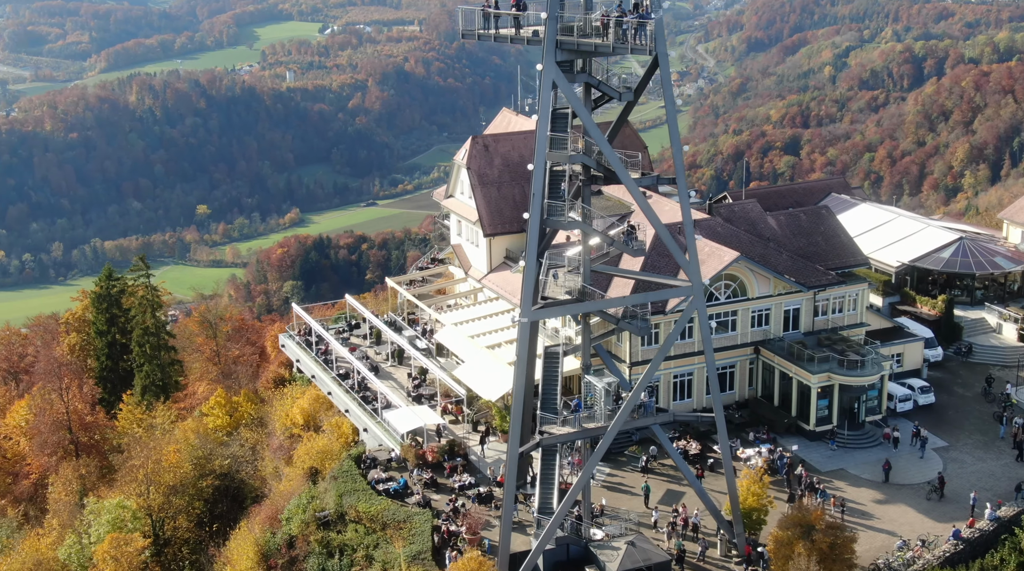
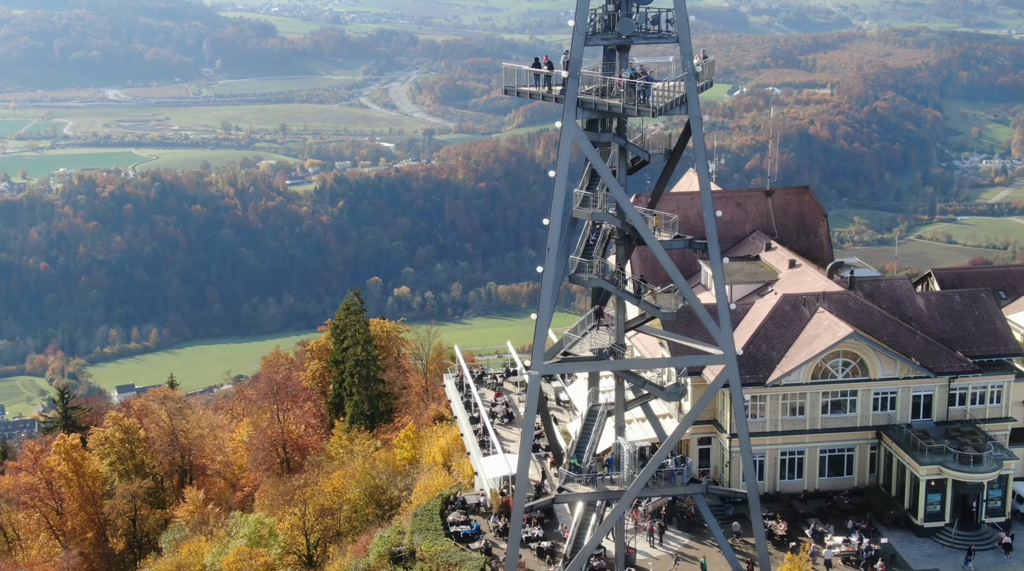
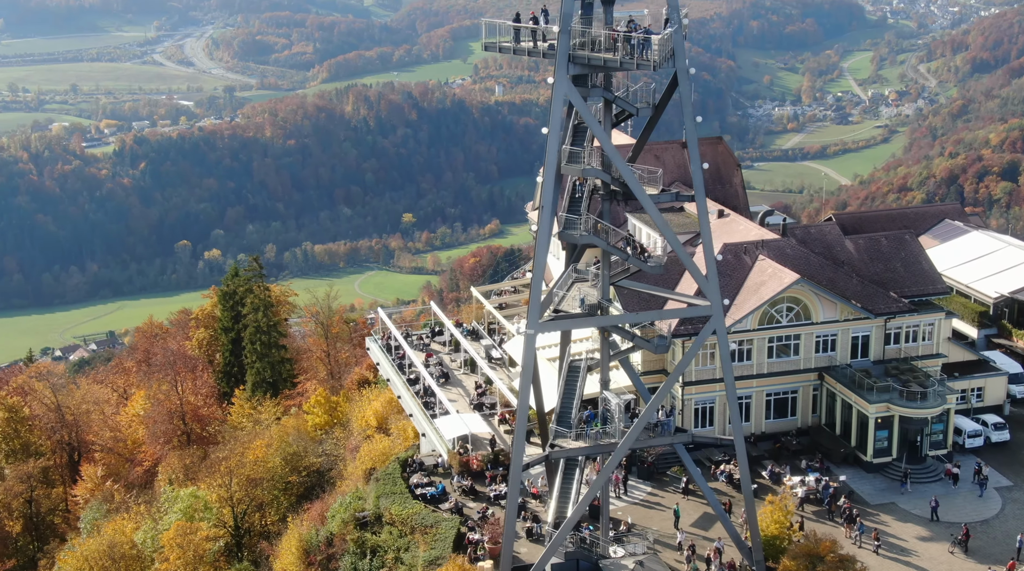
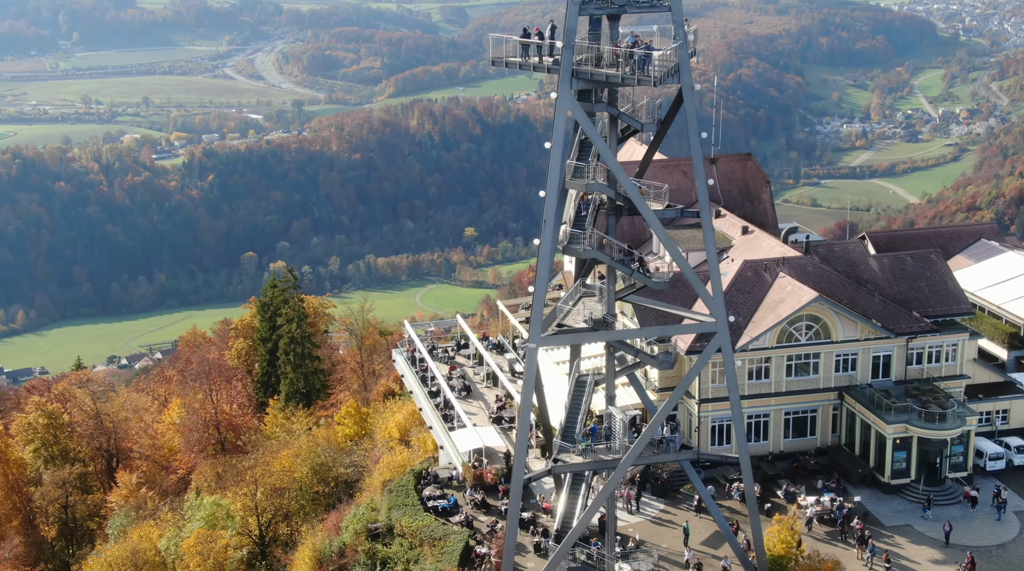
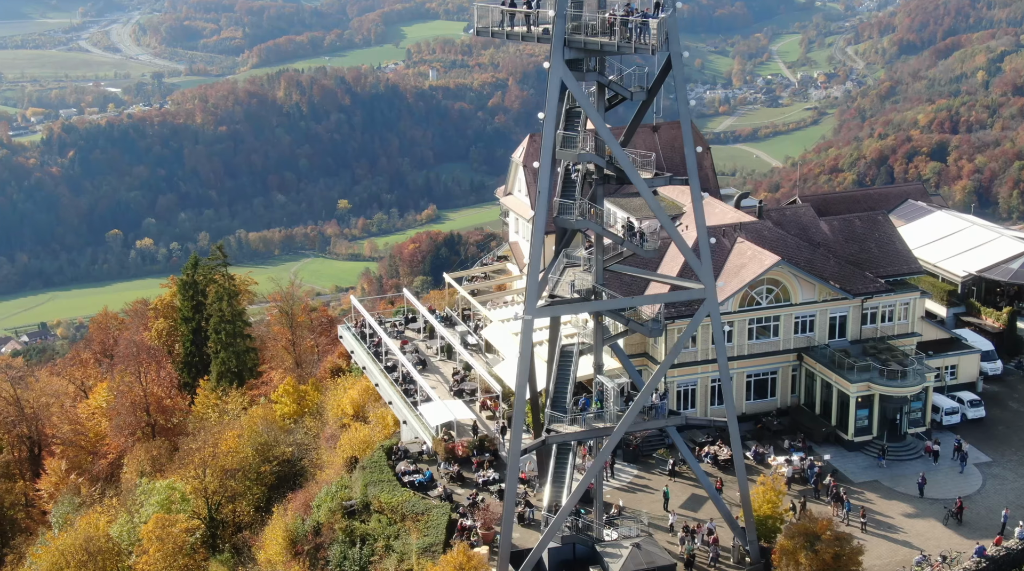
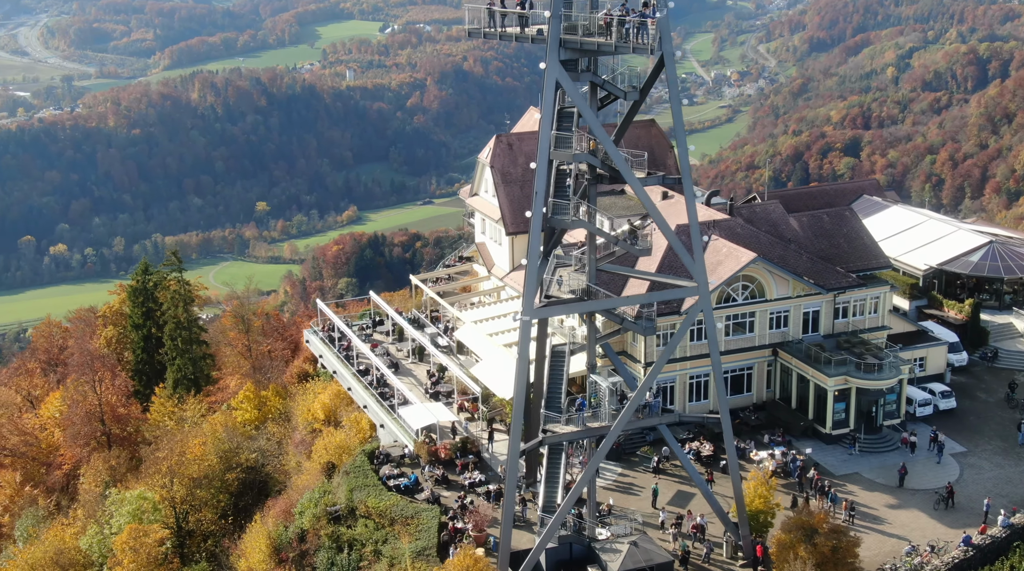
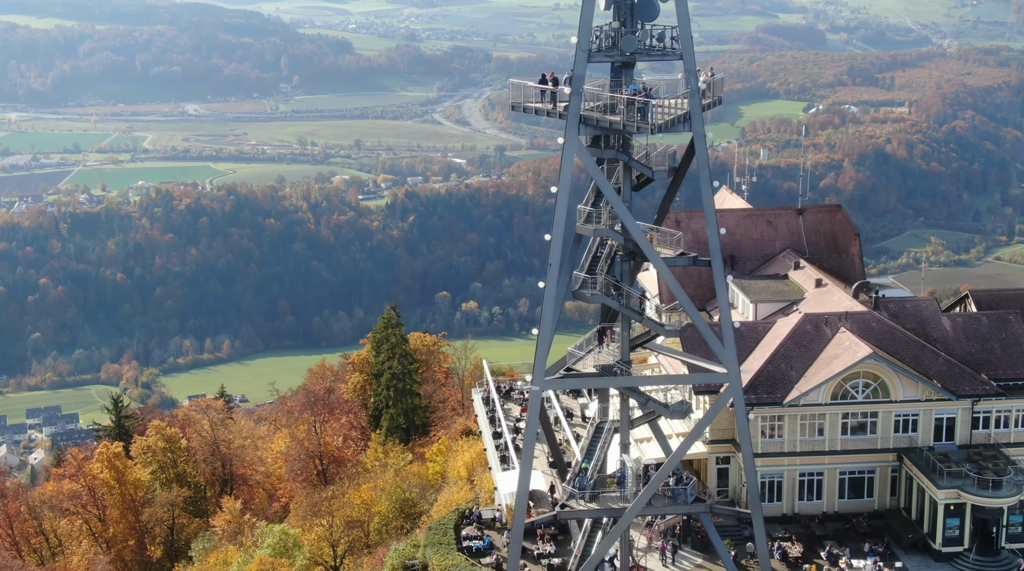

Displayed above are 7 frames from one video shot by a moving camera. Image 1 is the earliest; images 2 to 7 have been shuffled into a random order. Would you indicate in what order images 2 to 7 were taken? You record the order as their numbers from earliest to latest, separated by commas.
6, 5, 3, 4, 2, 7
